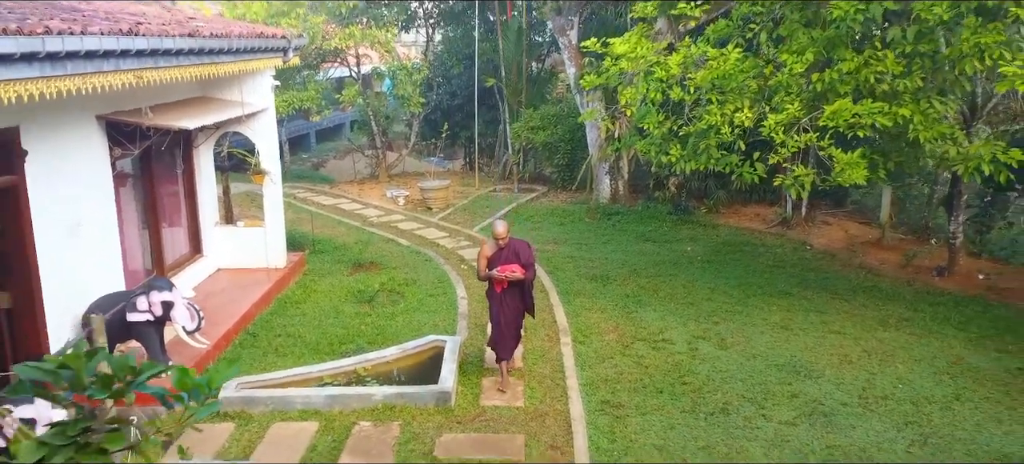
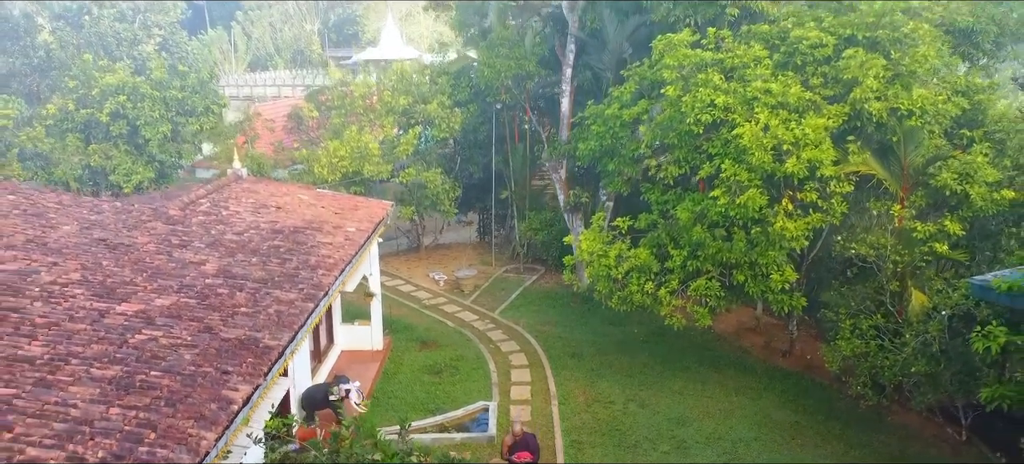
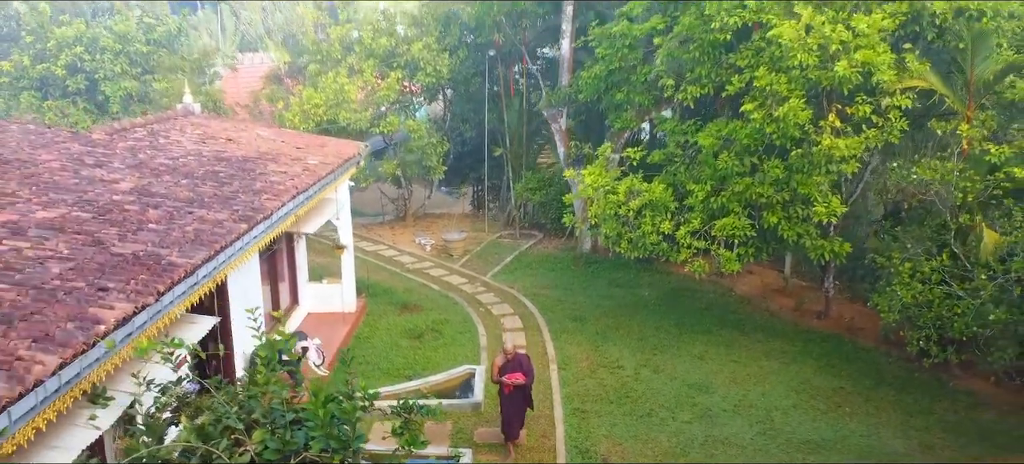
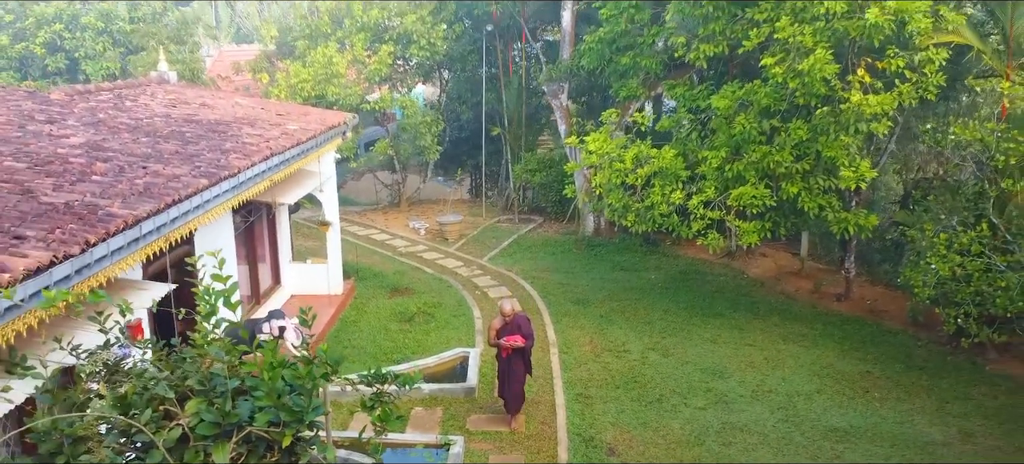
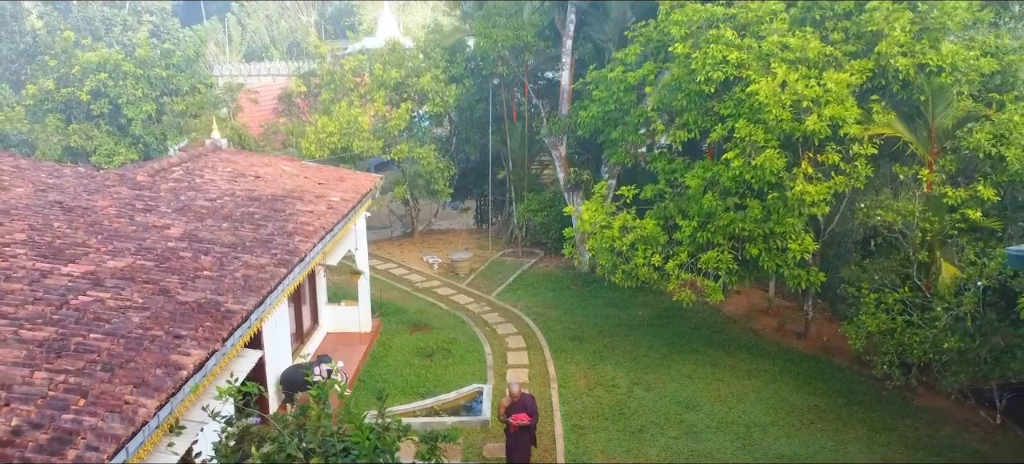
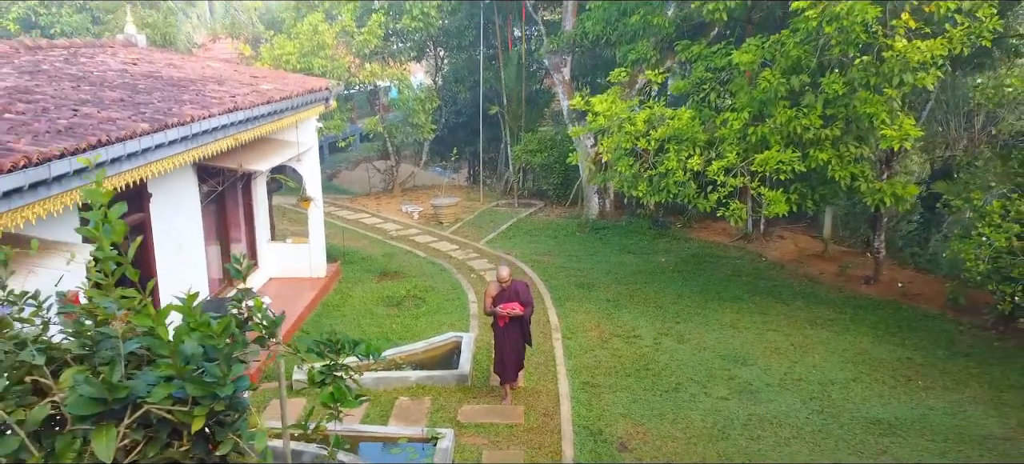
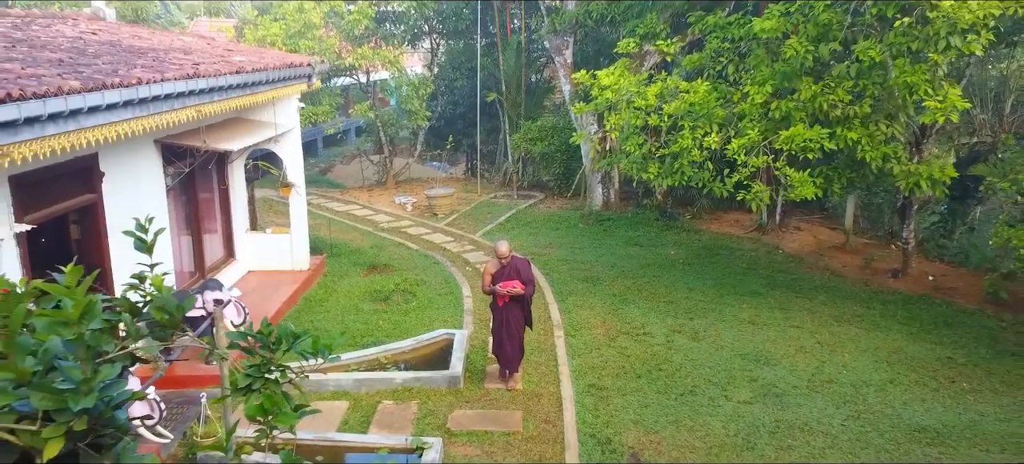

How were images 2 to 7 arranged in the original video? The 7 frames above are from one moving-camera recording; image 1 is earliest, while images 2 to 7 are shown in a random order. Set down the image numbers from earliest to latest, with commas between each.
7, 6, 4, 3, 5, 2
